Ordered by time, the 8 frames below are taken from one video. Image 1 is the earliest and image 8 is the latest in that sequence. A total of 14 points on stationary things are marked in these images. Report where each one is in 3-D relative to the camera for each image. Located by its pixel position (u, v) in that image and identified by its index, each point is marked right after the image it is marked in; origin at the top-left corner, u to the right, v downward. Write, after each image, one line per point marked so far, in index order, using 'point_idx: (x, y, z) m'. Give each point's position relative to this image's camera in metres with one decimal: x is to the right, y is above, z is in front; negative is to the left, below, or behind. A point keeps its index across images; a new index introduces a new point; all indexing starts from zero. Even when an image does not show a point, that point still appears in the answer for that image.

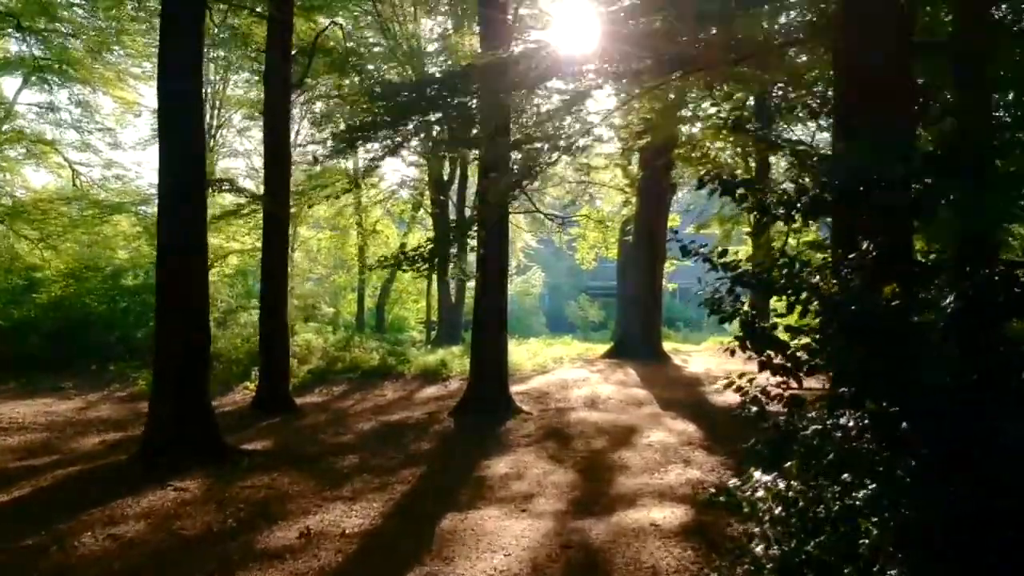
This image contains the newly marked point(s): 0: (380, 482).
0: (-1.3, -1.8, +8.7) m
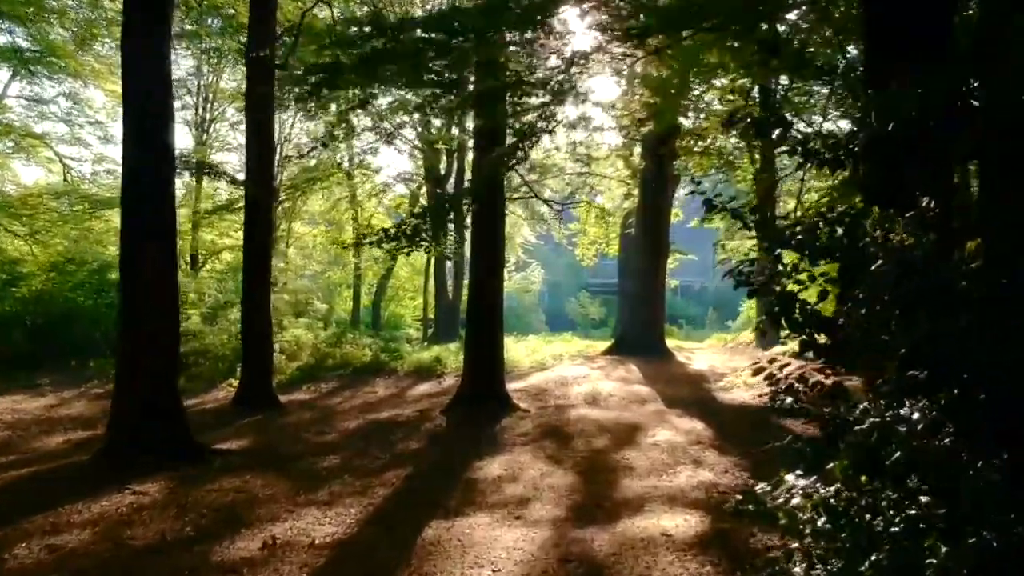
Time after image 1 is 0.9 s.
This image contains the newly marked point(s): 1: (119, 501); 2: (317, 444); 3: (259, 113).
0: (-1.3, -1.7, +7.9) m
1: (-3.1, -1.7, +7.1) m
2: (-2.2, -1.8, +10.3) m
3: (-3.6, +2.4, +13.2) m
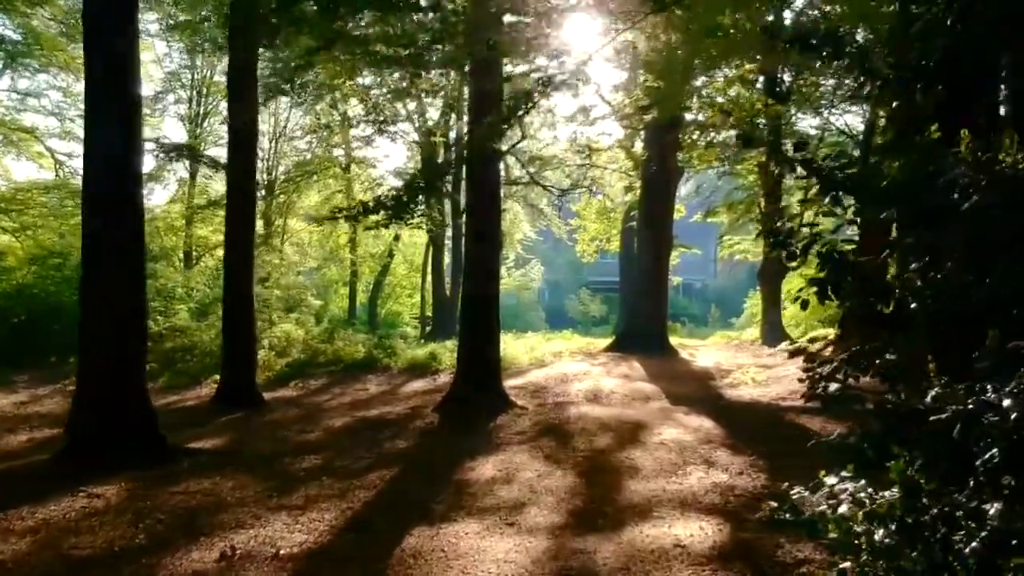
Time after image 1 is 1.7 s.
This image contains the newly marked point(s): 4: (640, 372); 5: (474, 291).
0: (-1.4, -1.6, +7.2) m
1: (-3.1, -1.5, +6.4) m
2: (-2.3, -1.6, +9.6) m
3: (-3.7, +2.5, +12.5) m
4: (+2.4, -1.6, +17.0) m
5: (-0.5, -0.1, +11.7) m
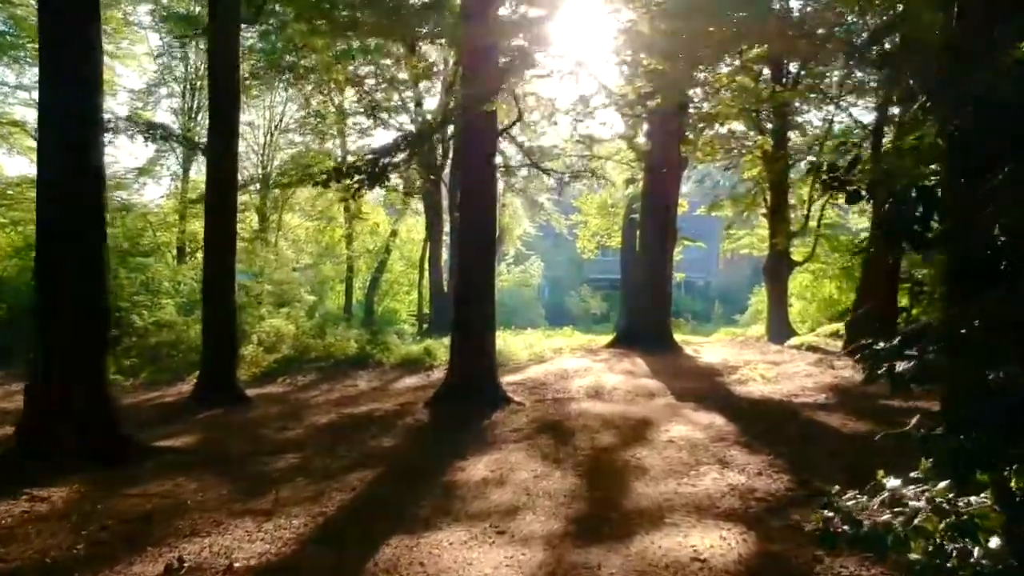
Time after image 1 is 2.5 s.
0: (-1.4, -1.4, +6.5) m
1: (-3.2, -1.4, +5.7) m
2: (-2.3, -1.5, +8.9) m
3: (-3.7, +2.7, +11.8) m
4: (+2.3, -1.4, +16.3) m
5: (-0.5, 0.0, +10.9) m
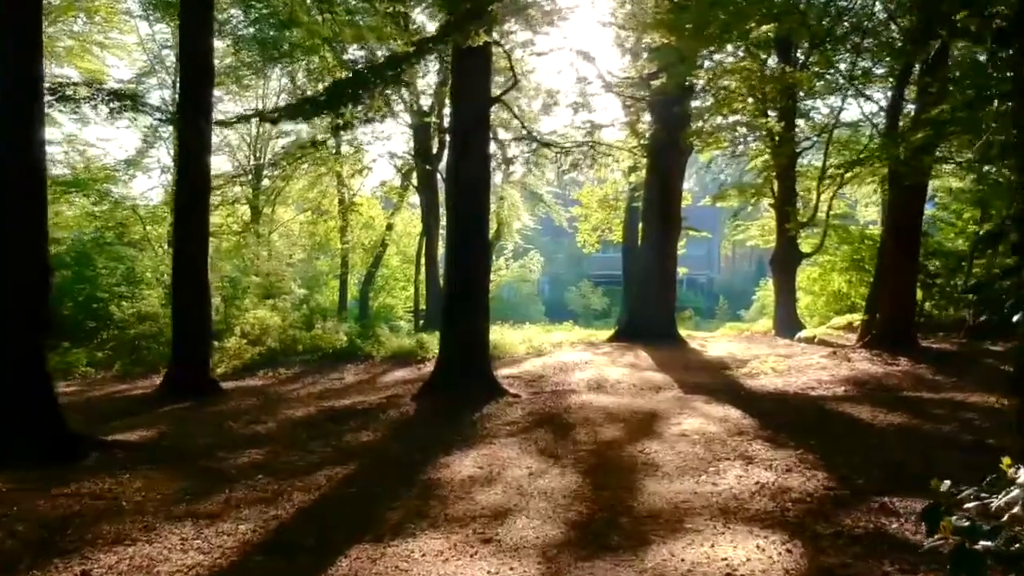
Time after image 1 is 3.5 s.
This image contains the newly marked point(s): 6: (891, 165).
0: (-1.5, -1.2, +5.6) m
1: (-3.2, -1.2, +4.9) m
2: (-2.4, -1.3, +8.1) m
3: (-3.8, +2.9, +10.9) m
4: (+2.3, -1.2, +15.4) m
5: (-0.6, +0.2, +10.1) m
6: (+5.7, +1.9, +13.9) m
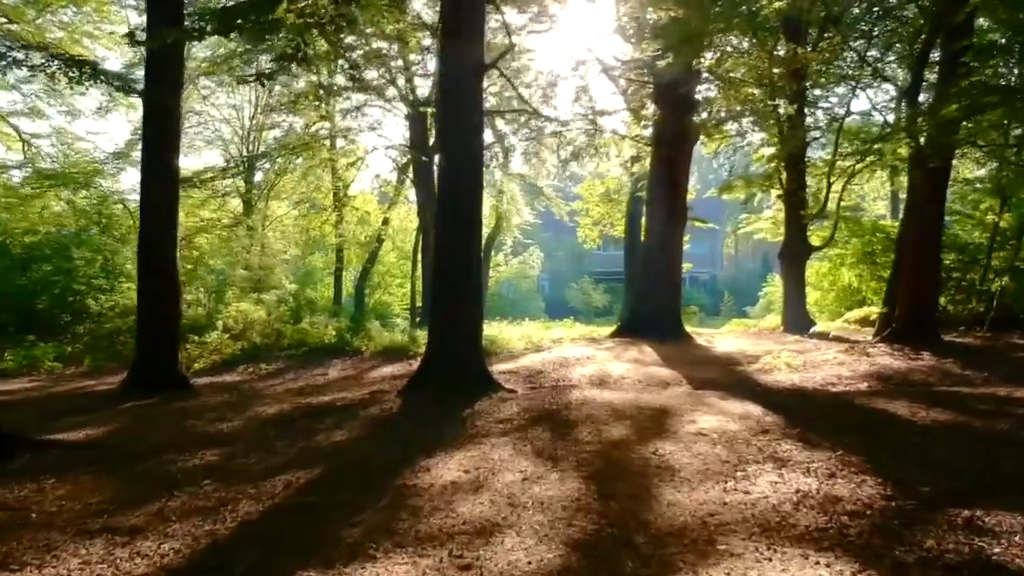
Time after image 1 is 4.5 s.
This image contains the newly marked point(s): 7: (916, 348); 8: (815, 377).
0: (-1.5, -1.1, +4.7) m
1: (-3.3, -1.0, +4.0) m
2: (-2.4, -1.1, +7.2) m
3: (-3.8, +3.0, +10.0) m
4: (+2.2, -1.1, +14.6) m
5: (-0.6, +0.4, +9.2) m
6: (+5.7, +2.0, +13.0) m
7: (+6.2, -0.9, +14.0) m
8: (+3.9, -1.1, +11.8) m
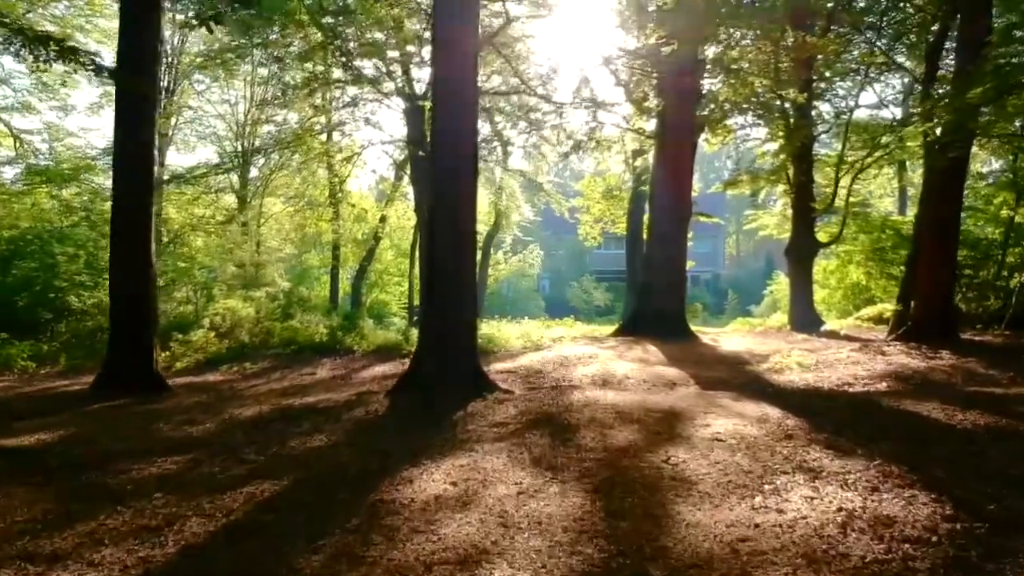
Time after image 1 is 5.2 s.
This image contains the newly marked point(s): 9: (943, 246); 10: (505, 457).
0: (-1.5, -1.0, +4.1) m
1: (-3.3, -1.0, +3.3) m
2: (-2.4, -1.1, +6.5) m
3: (-3.8, +3.1, +9.4) m
4: (+2.2, -1.0, +13.9) m
5: (-0.7, +0.5, +8.6) m
6: (+5.7, +2.1, +12.3) m
7: (+6.1, -0.8, +13.3) m
8: (+3.9, -1.1, +11.2) m
9: (+6.3, +0.6, +13.3) m
10: (0.0, -1.0, +5.2) m
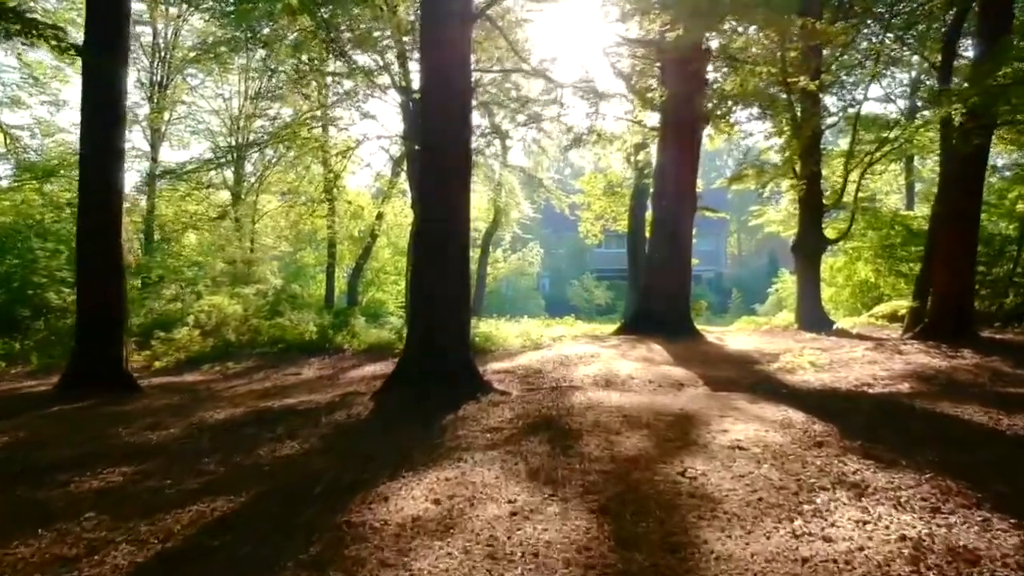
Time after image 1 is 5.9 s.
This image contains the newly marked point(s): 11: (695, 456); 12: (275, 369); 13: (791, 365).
0: (-1.6, -0.9, +3.5) m
1: (-3.3, -0.9, +2.7) m
2: (-2.5, -1.0, +5.9) m
3: (-3.9, +3.2, +8.7) m
4: (+2.2, -1.0, +13.3) m
5: (-0.7, +0.5, +7.9) m
6: (+5.6, +2.1, +11.7) m
7: (+6.1, -0.8, +12.7) m
8: (+3.9, -1.0, +10.5) m
9: (+6.2, +0.7, +12.7) m
10: (-0.1, -0.9, +4.6) m
11: (+0.9, -0.9, +4.7) m
12: (-3.0, -1.0, +11.7) m
13: (+3.7, -1.0, +12.0) m
